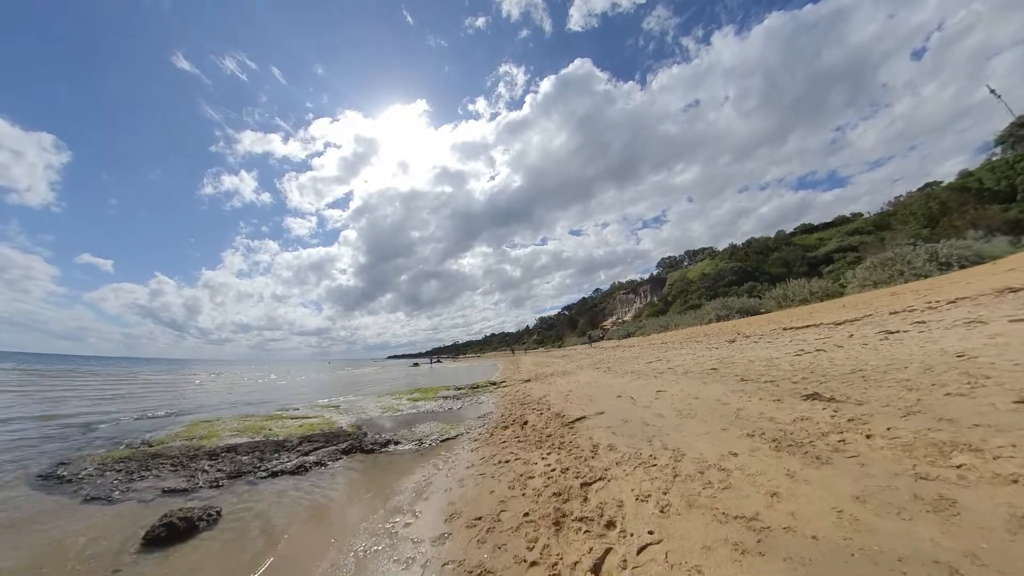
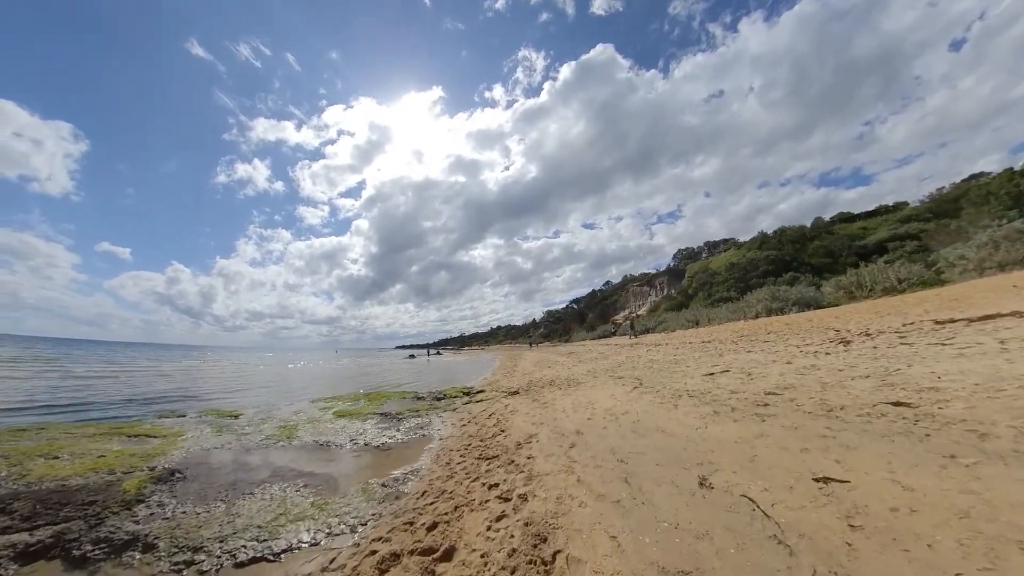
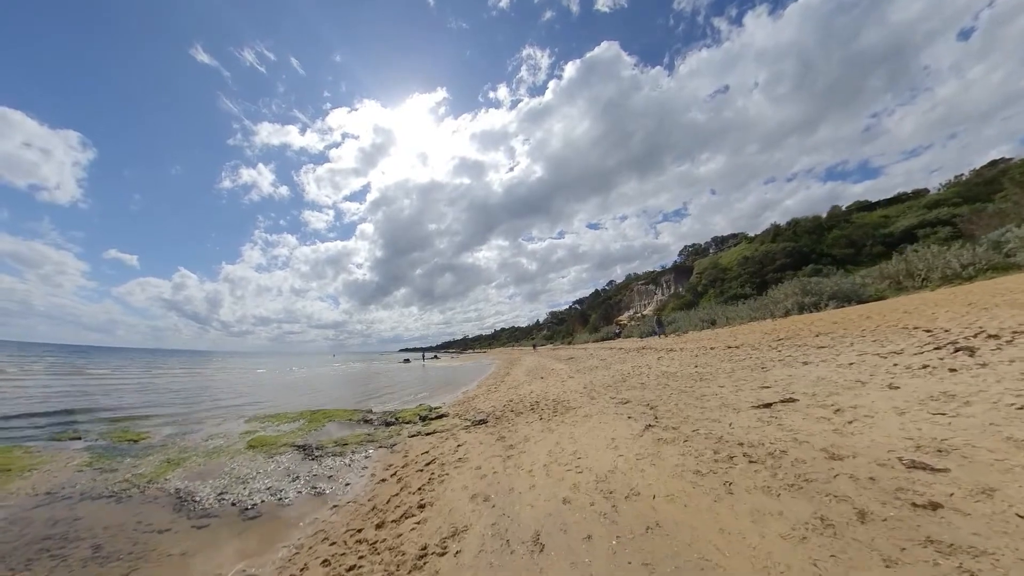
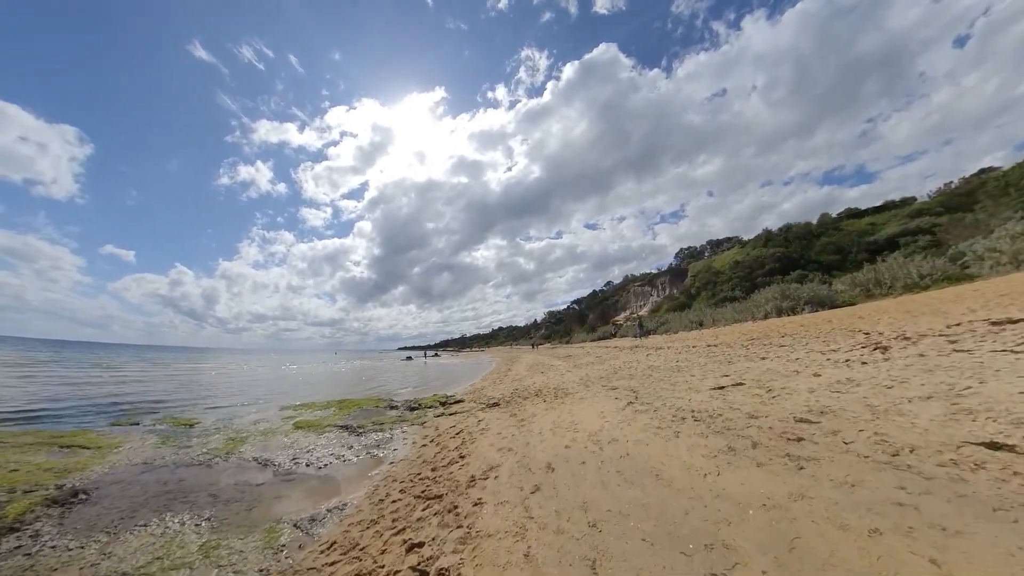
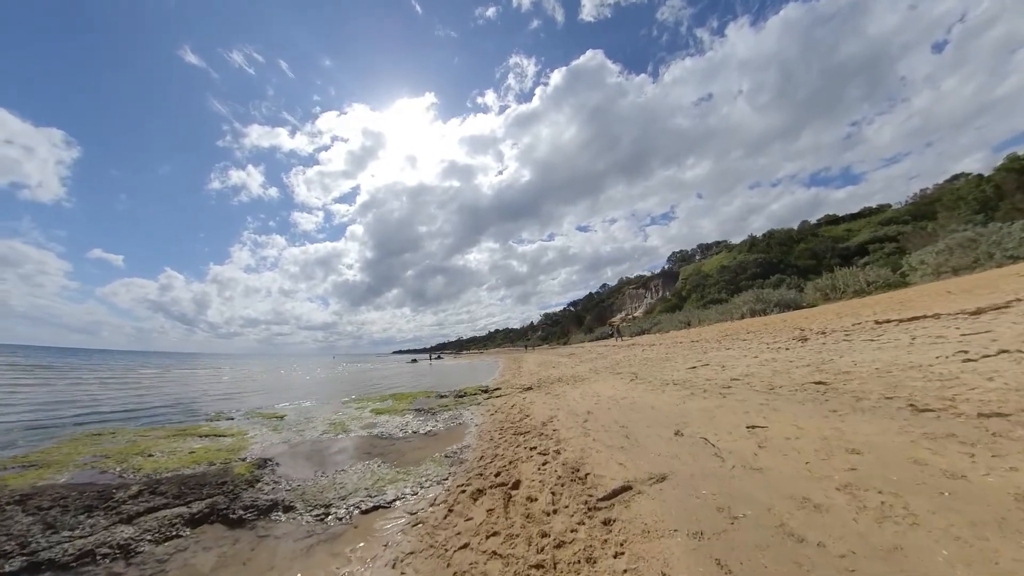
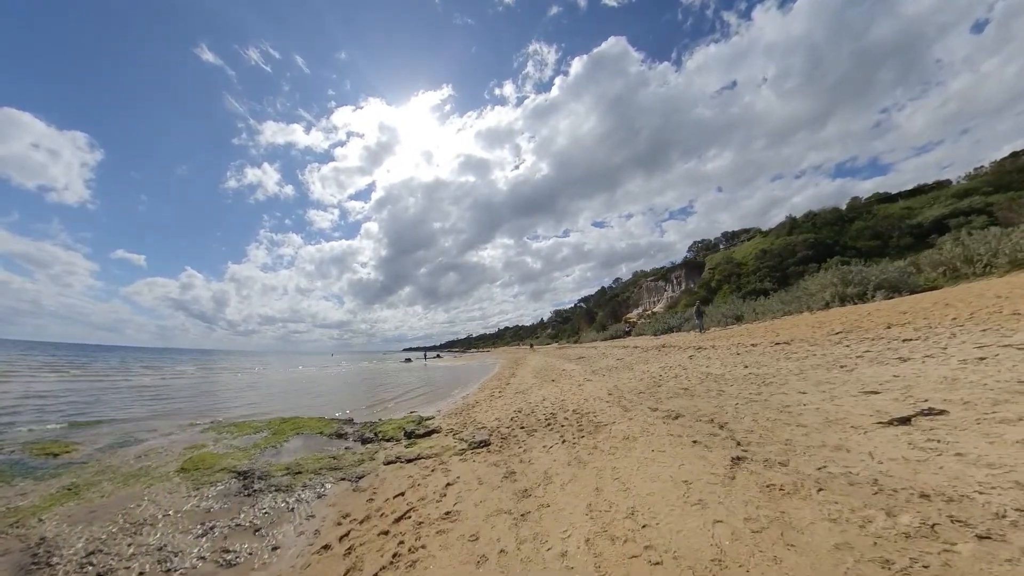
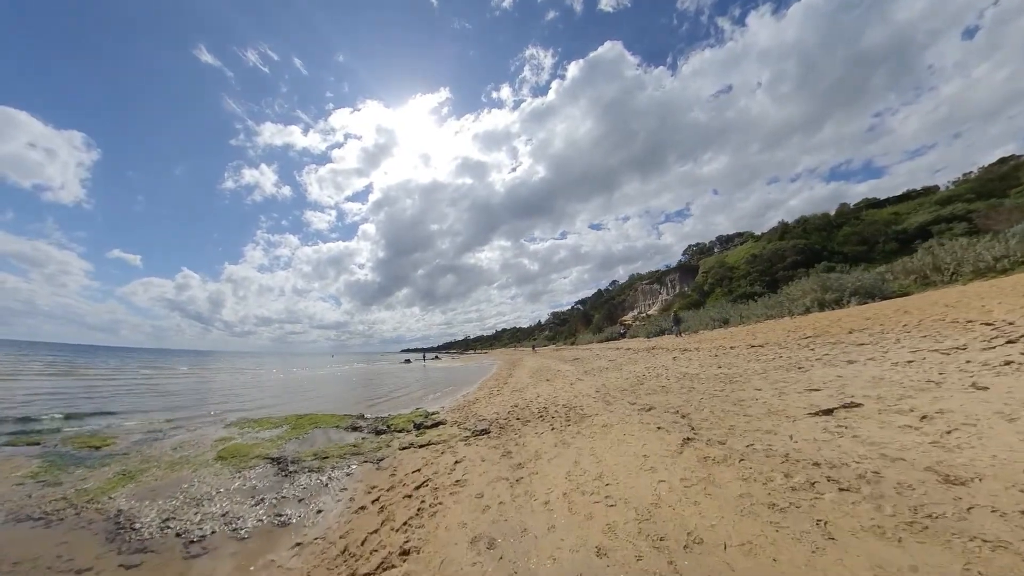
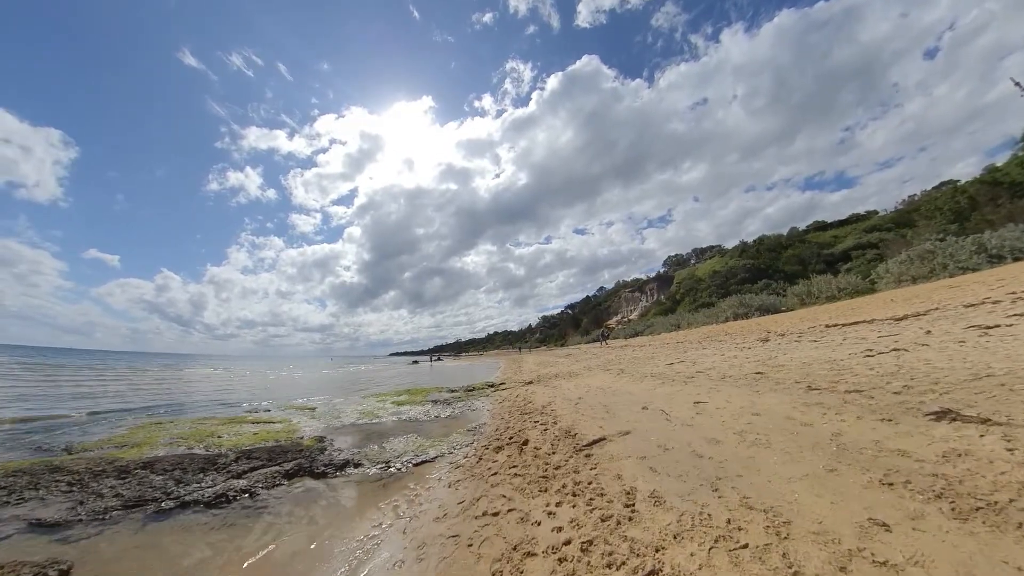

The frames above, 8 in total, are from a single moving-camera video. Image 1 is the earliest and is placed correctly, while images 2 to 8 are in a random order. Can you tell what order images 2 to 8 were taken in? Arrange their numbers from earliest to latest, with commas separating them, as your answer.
8, 5, 2, 4, 3, 7, 6
